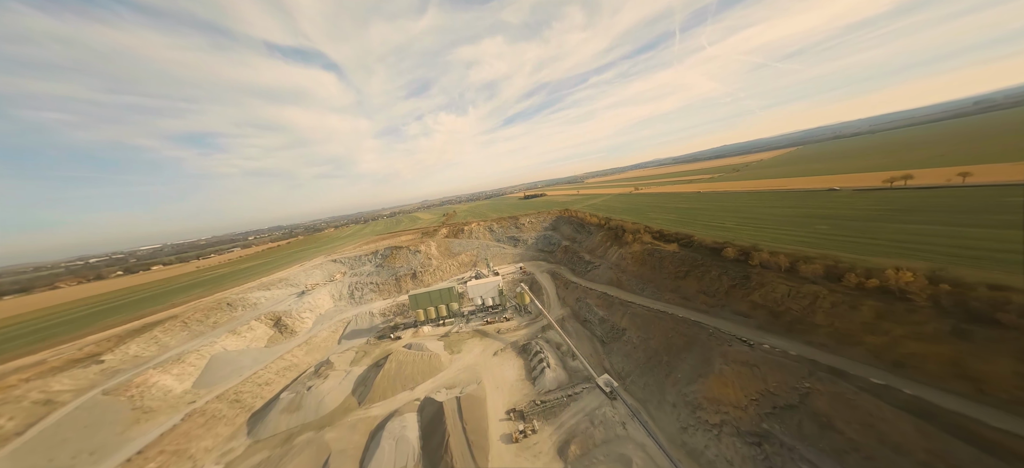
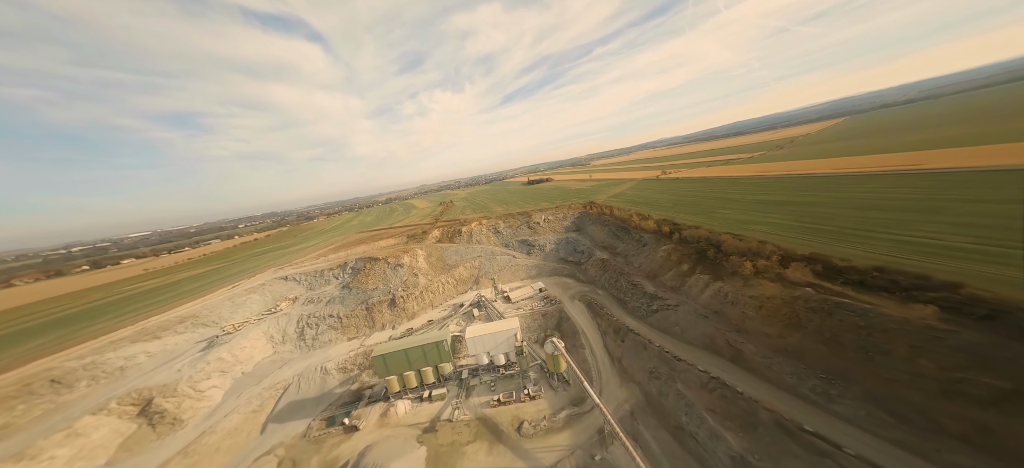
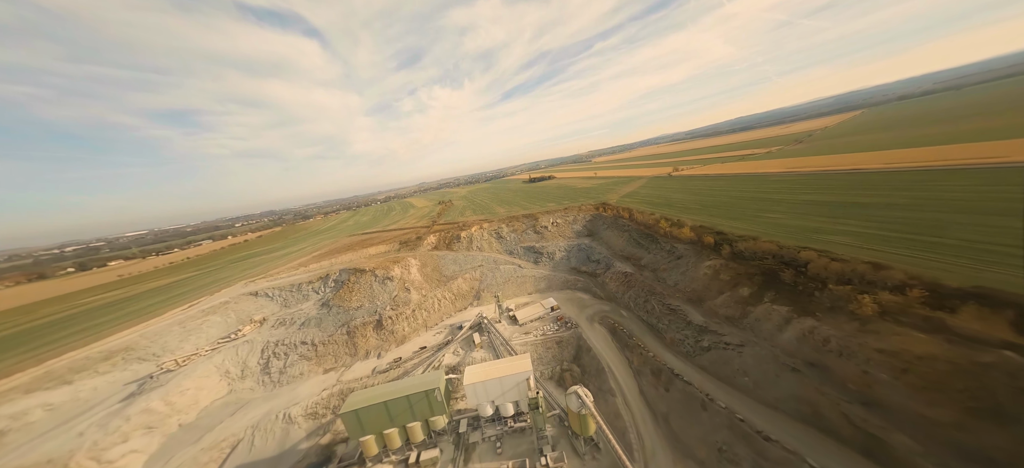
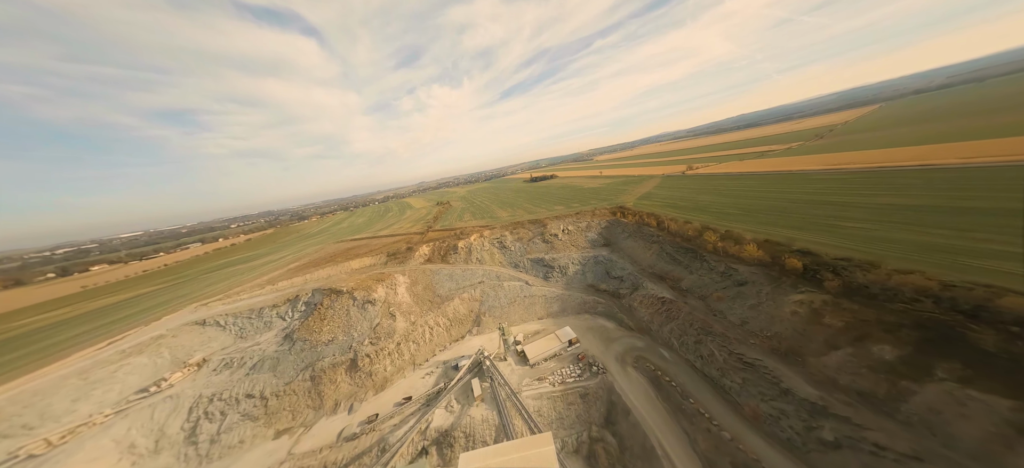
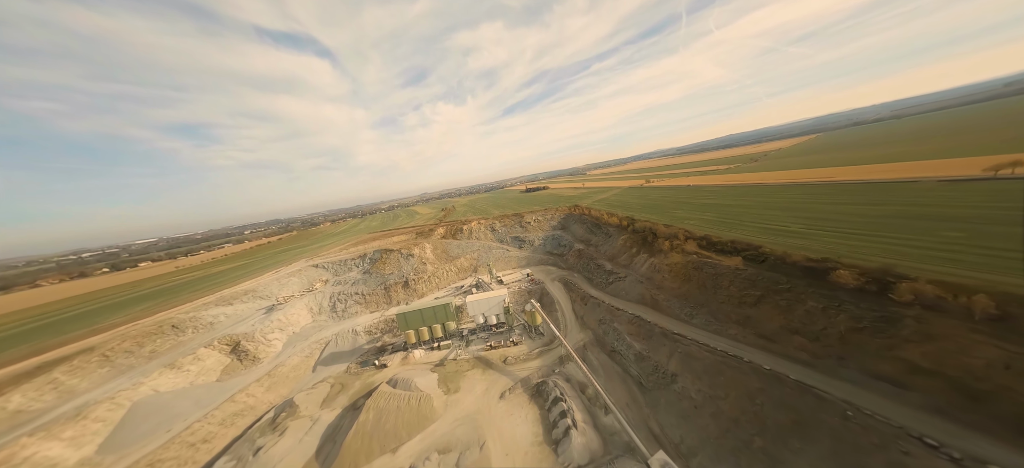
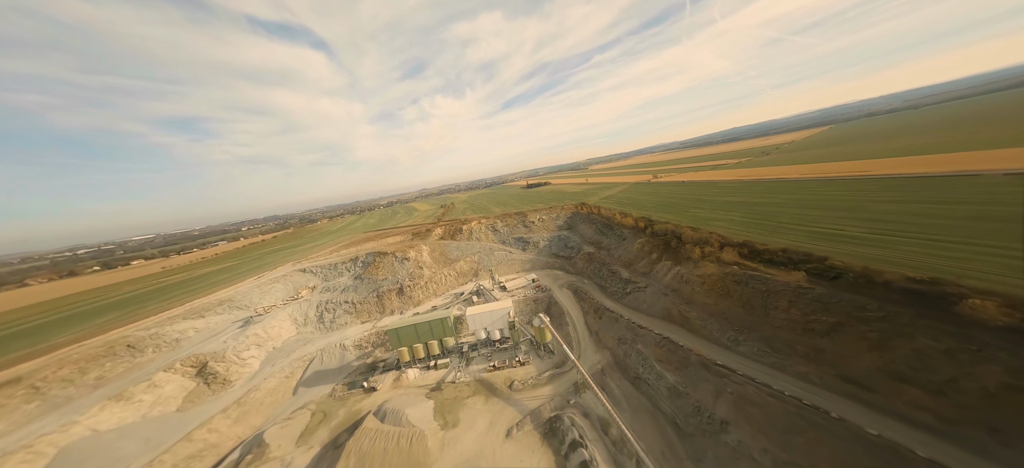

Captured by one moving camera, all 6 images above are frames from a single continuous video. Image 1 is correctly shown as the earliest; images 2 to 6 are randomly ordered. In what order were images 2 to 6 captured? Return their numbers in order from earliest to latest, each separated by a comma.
5, 6, 2, 3, 4
